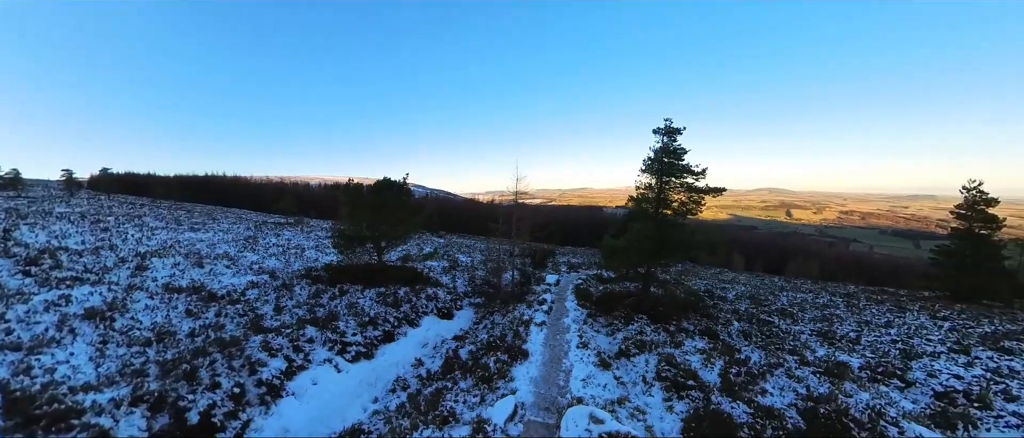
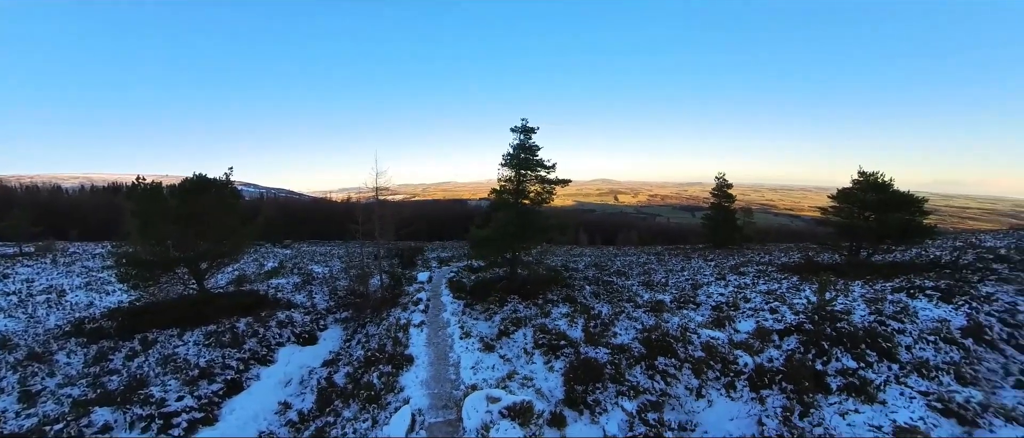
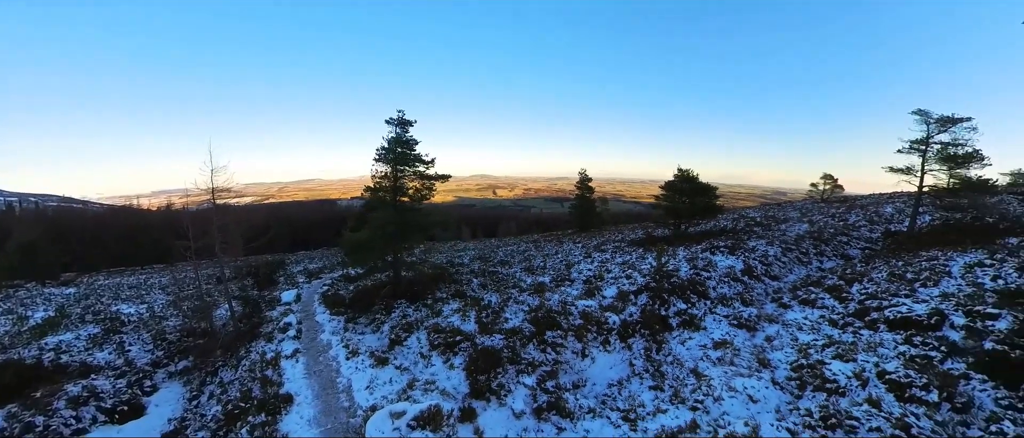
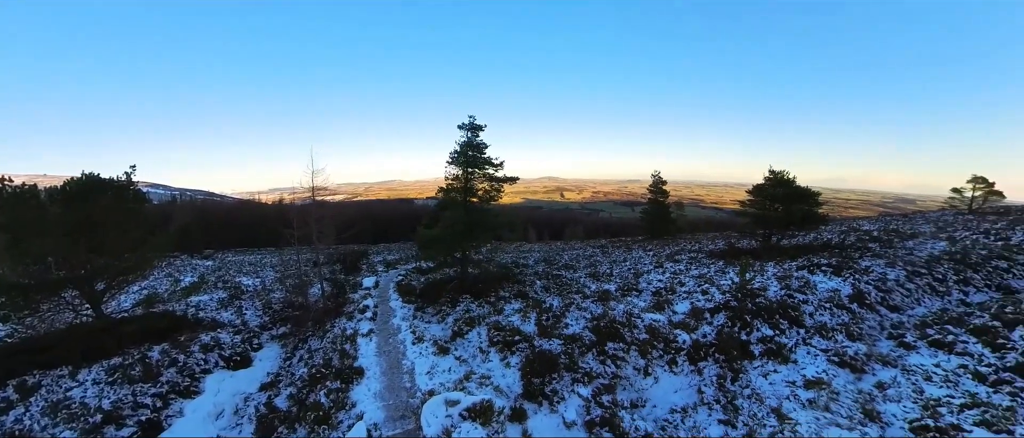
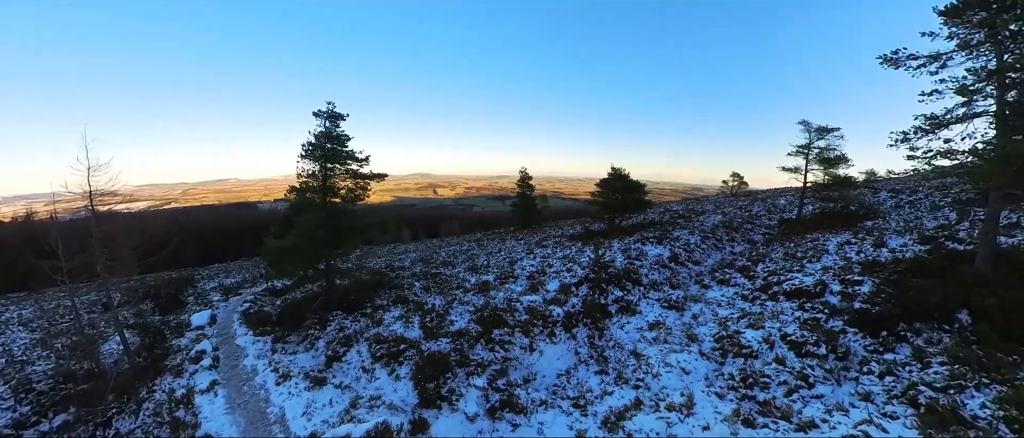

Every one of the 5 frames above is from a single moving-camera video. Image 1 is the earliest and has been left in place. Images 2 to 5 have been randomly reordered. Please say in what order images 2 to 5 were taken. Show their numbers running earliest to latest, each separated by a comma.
2, 4, 3, 5
